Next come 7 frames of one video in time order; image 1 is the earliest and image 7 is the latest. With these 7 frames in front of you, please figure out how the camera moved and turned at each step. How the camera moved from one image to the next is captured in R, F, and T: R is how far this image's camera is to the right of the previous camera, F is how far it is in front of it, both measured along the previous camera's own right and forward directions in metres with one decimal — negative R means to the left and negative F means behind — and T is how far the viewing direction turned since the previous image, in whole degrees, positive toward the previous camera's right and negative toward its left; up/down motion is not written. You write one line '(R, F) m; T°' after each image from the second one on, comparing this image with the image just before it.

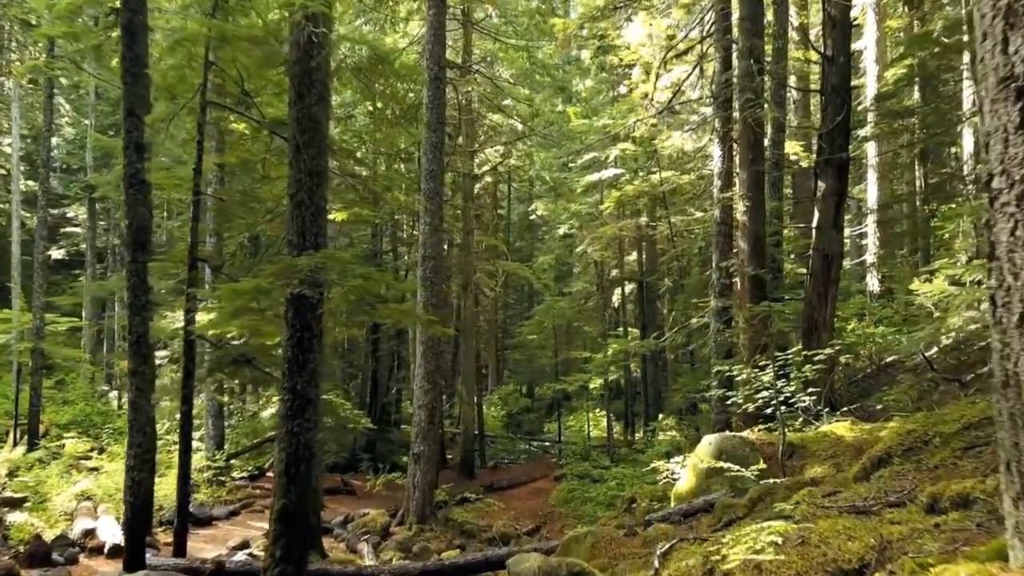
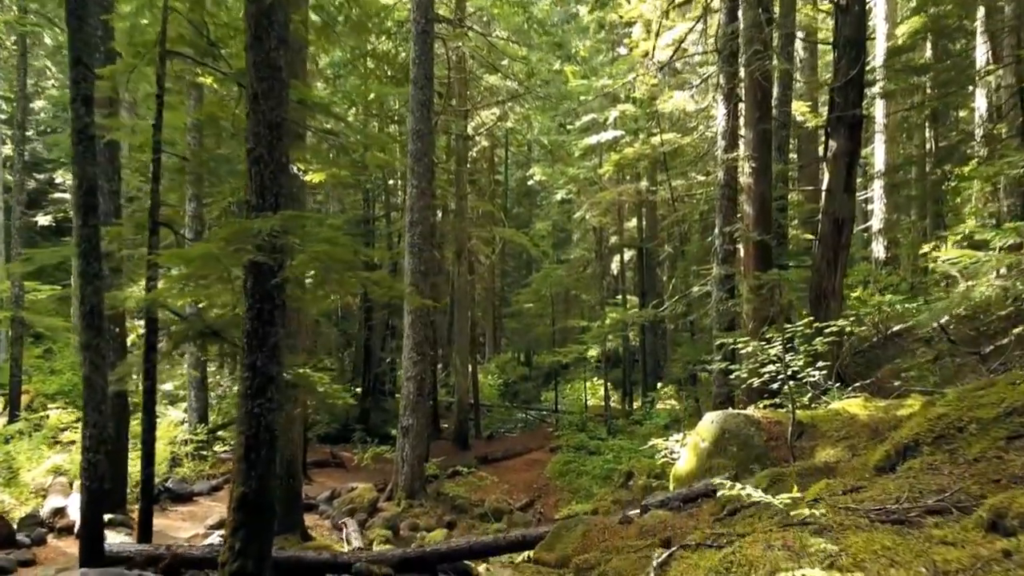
(+0.1, +0.6) m; 0°
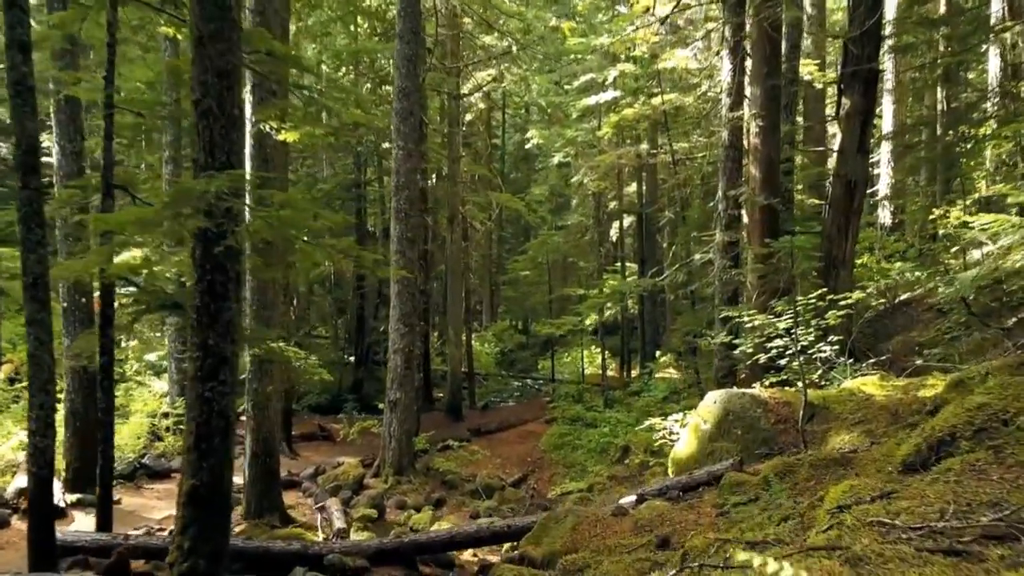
(+0.1, +0.6) m; 0°
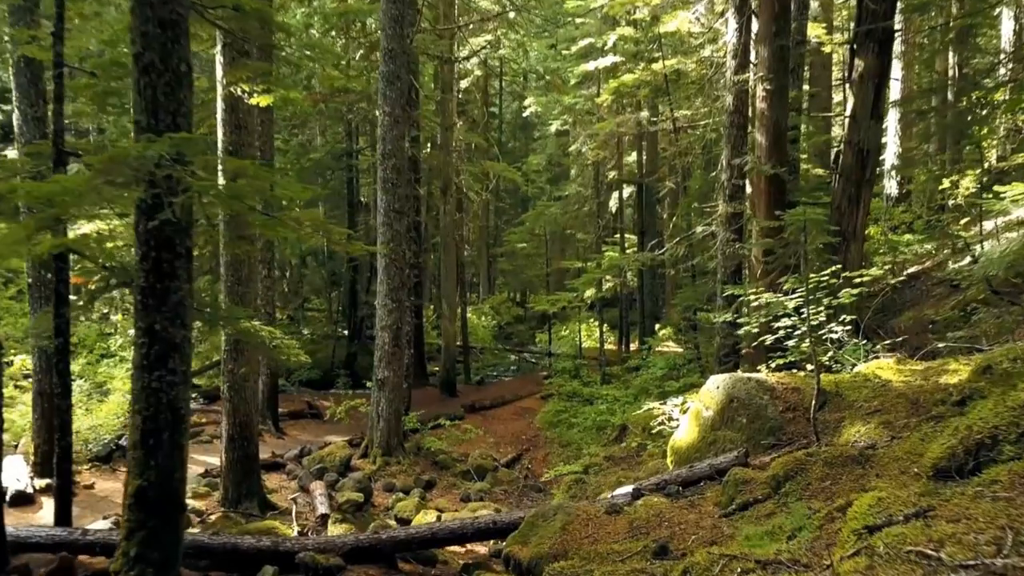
(+0.1, +0.5) m; 0°
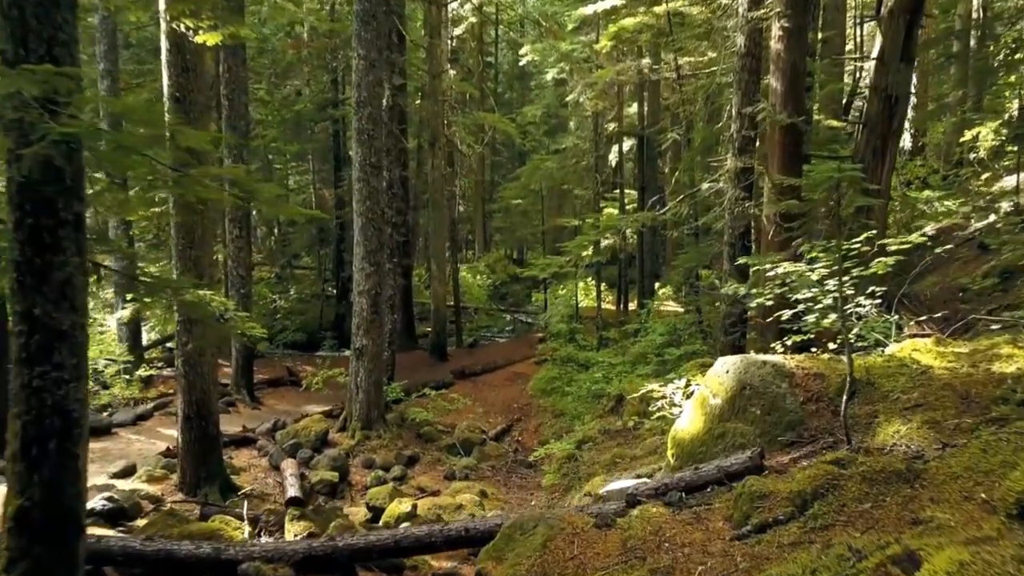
(+0.2, +0.9) m; 0°
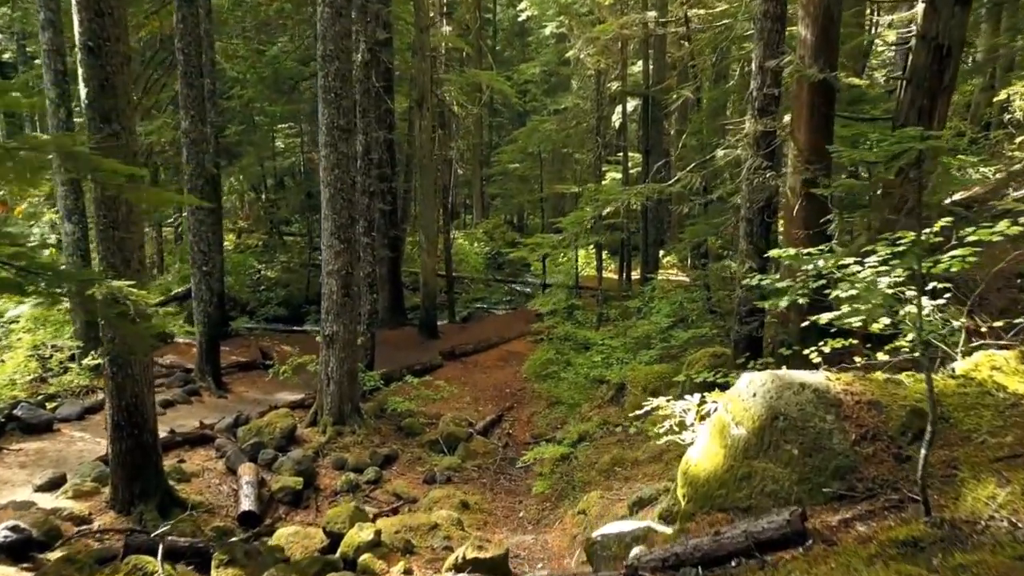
(+0.2, +1.2) m; 0°
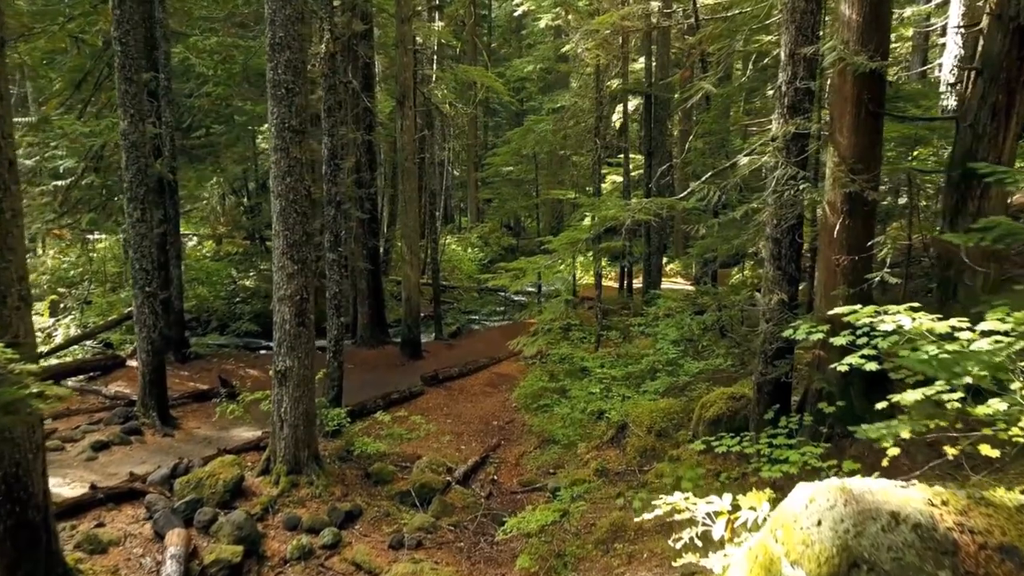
(+0.2, +1.3) m; 0°
